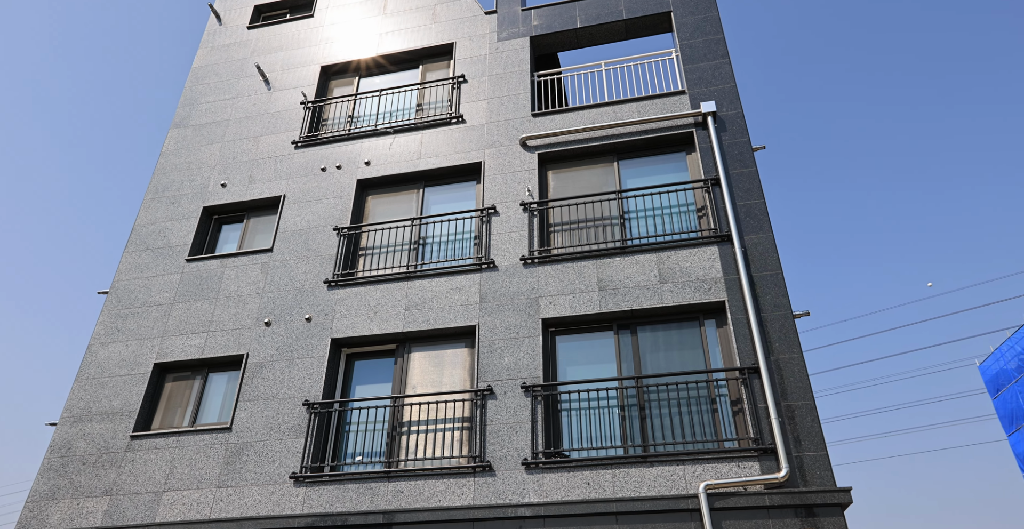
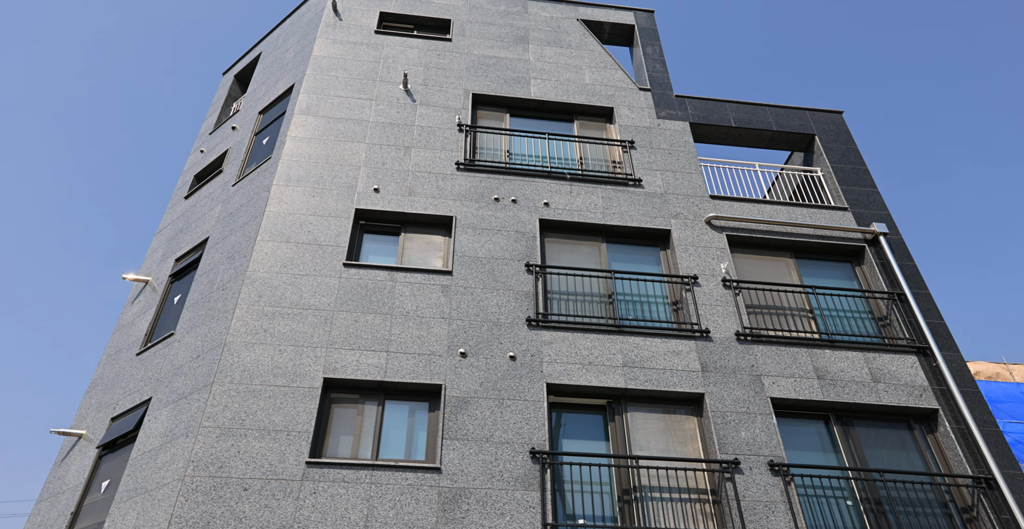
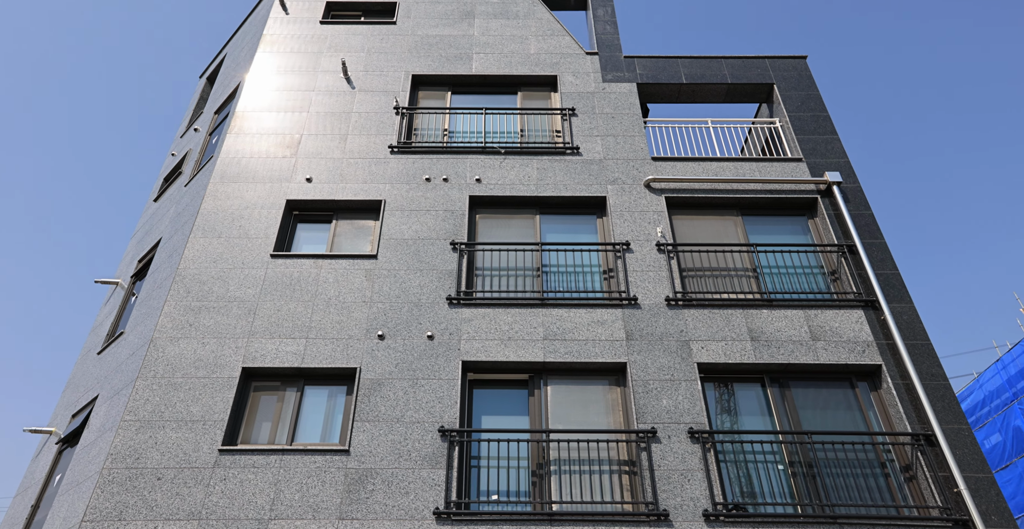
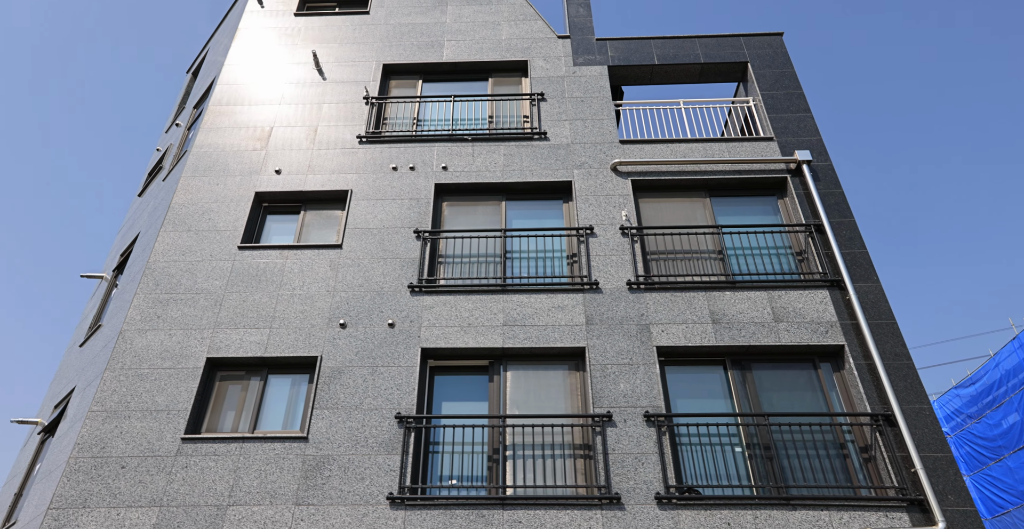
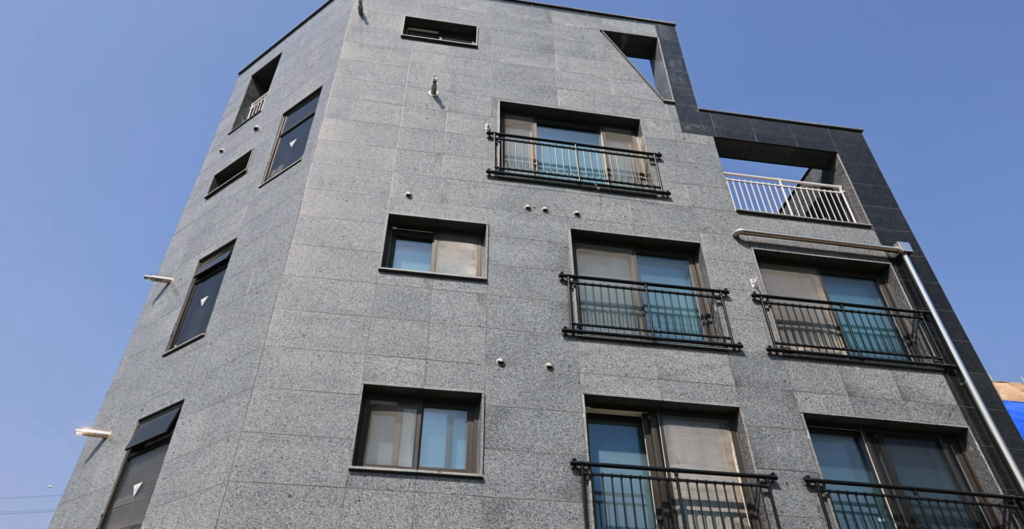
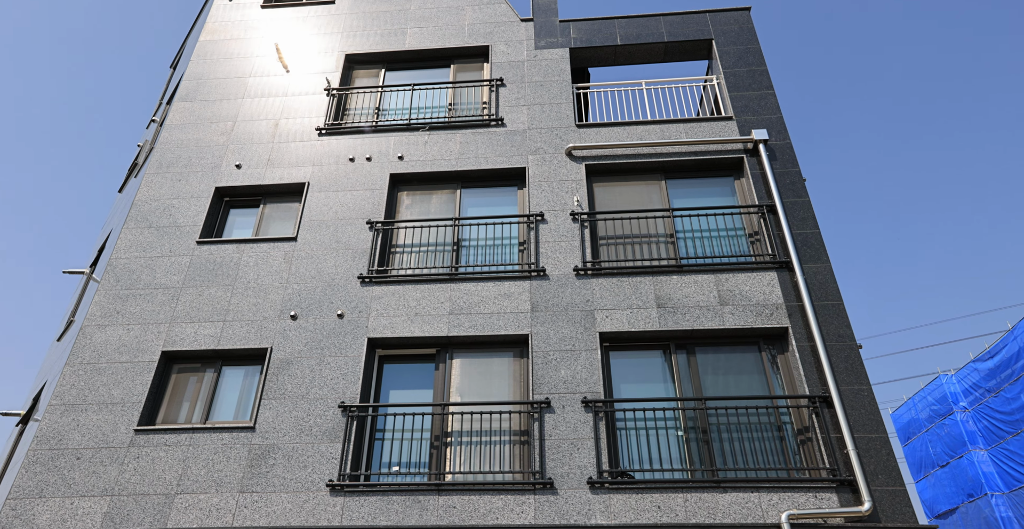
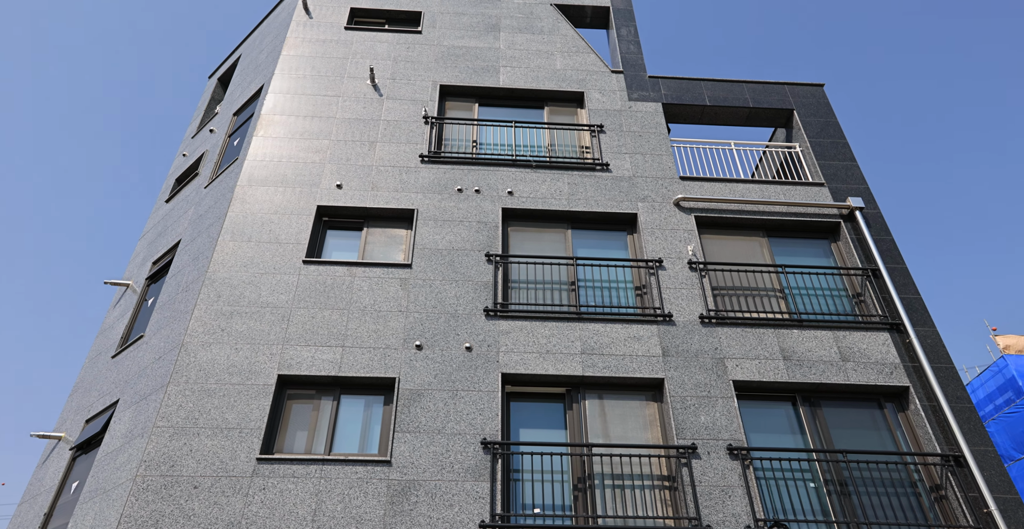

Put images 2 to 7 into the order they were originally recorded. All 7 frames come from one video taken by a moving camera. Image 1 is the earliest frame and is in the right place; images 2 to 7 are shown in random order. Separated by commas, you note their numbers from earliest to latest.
6, 4, 3, 7, 2, 5
